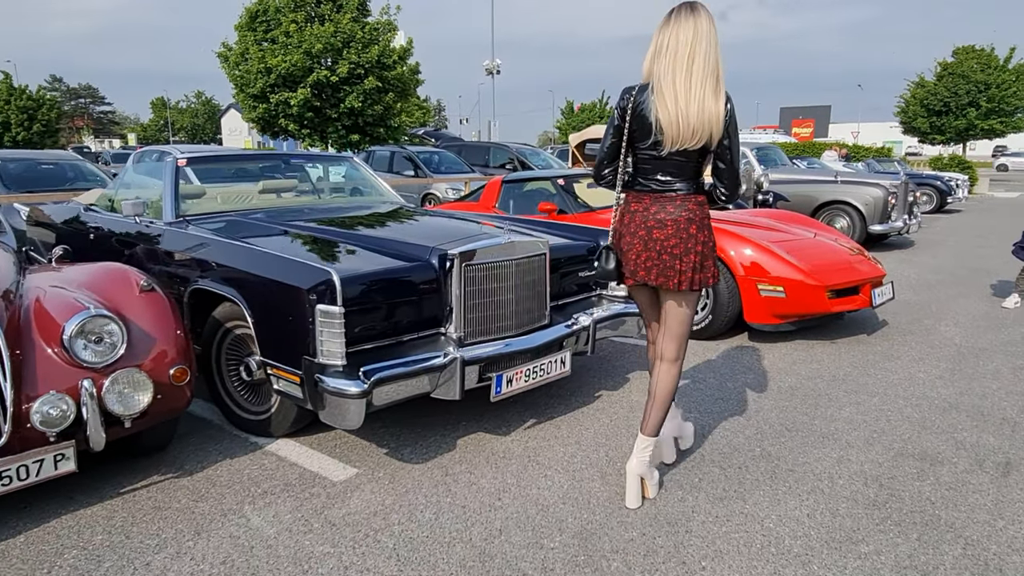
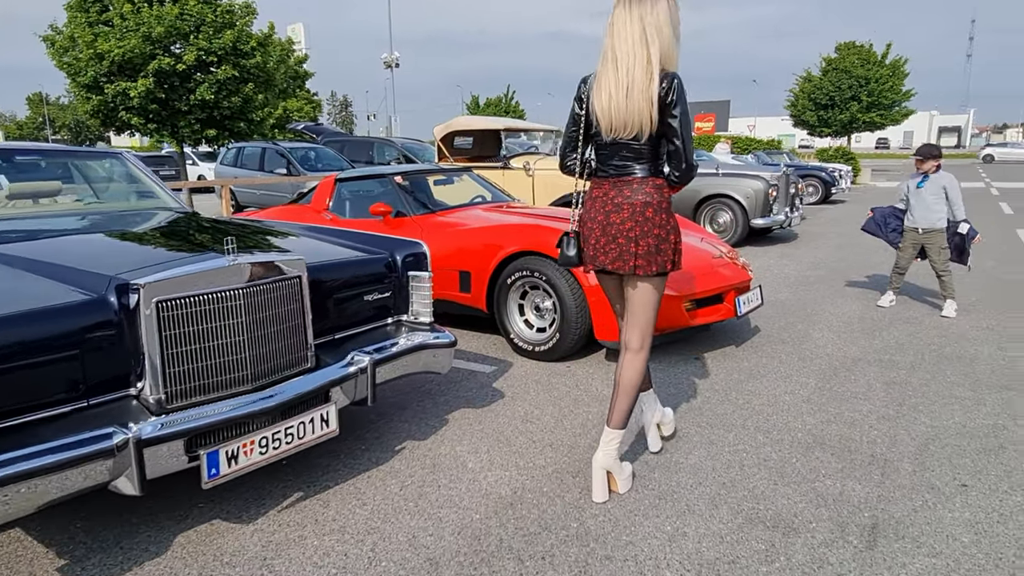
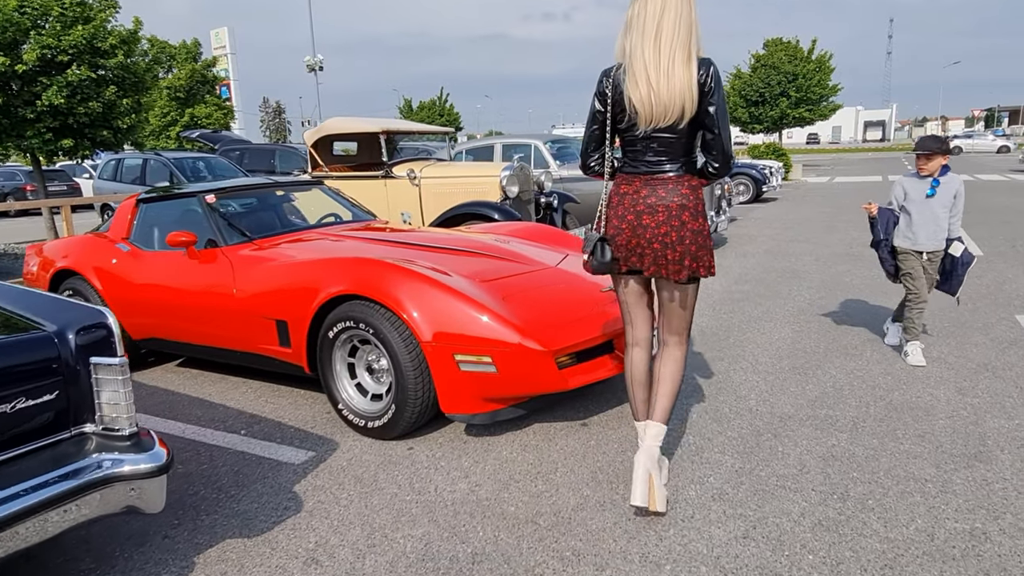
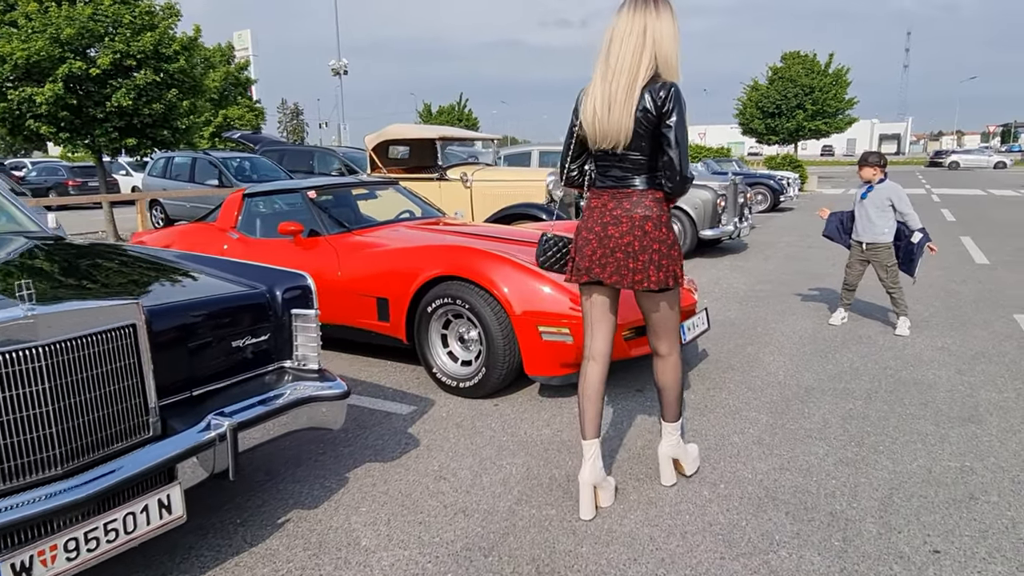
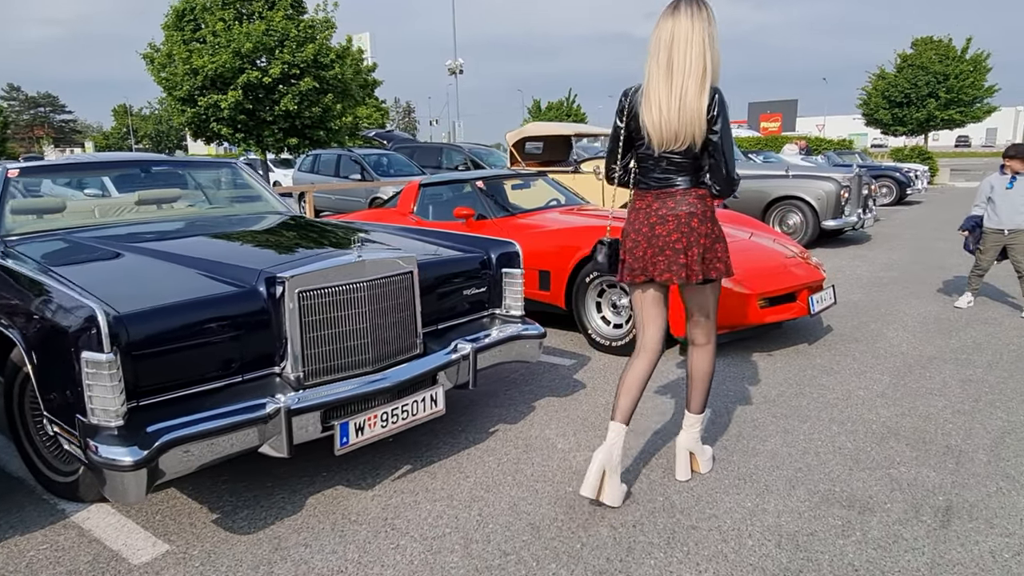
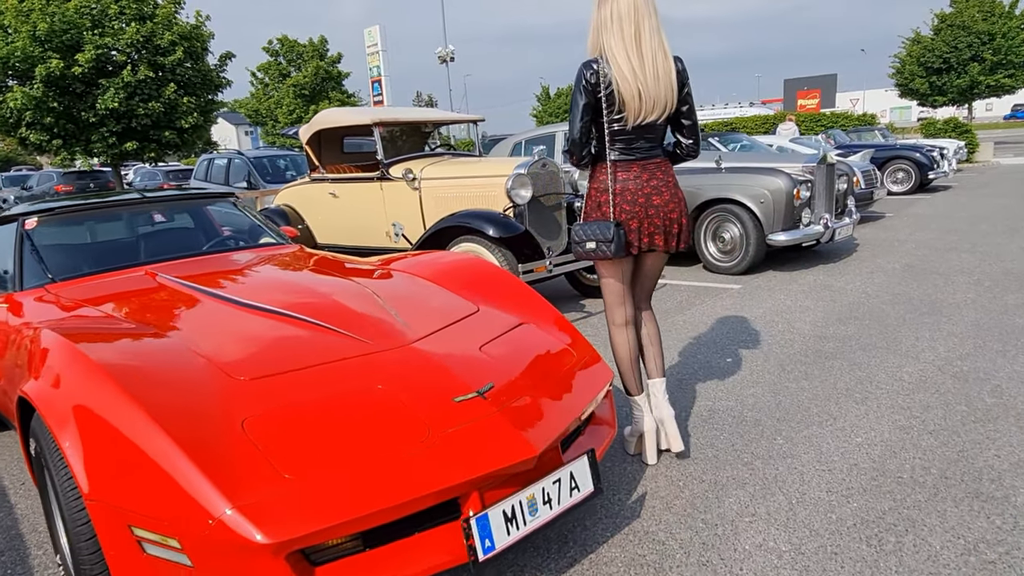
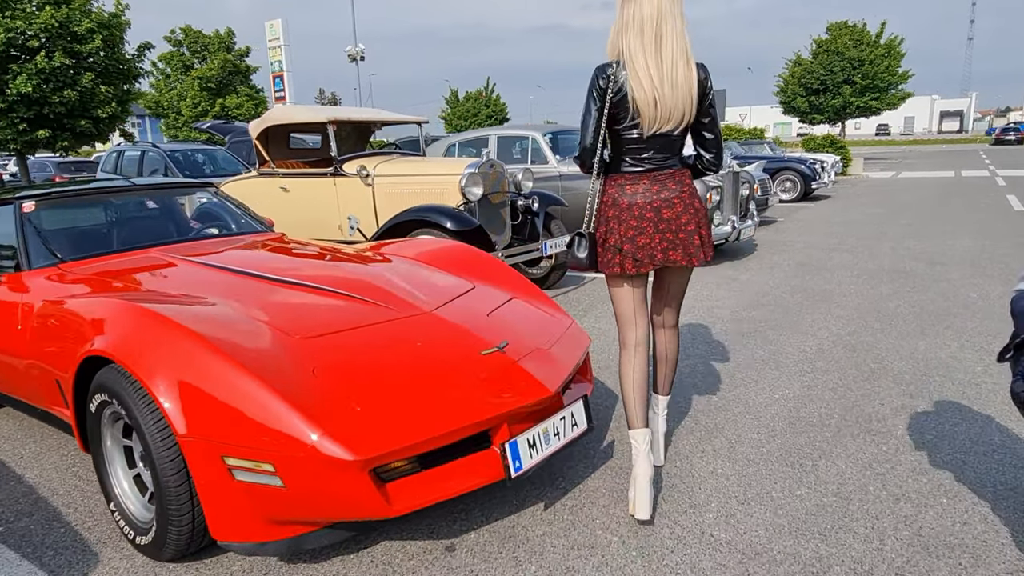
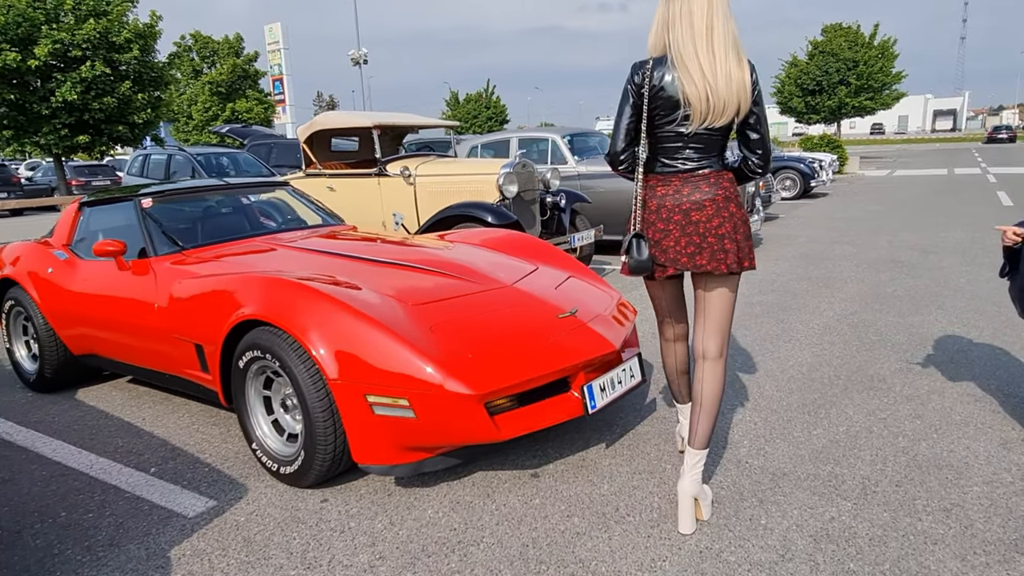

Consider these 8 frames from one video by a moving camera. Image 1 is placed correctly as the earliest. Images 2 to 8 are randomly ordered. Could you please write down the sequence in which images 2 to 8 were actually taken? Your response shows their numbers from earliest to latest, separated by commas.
5, 2, 4, 3, 8, 7, 6
